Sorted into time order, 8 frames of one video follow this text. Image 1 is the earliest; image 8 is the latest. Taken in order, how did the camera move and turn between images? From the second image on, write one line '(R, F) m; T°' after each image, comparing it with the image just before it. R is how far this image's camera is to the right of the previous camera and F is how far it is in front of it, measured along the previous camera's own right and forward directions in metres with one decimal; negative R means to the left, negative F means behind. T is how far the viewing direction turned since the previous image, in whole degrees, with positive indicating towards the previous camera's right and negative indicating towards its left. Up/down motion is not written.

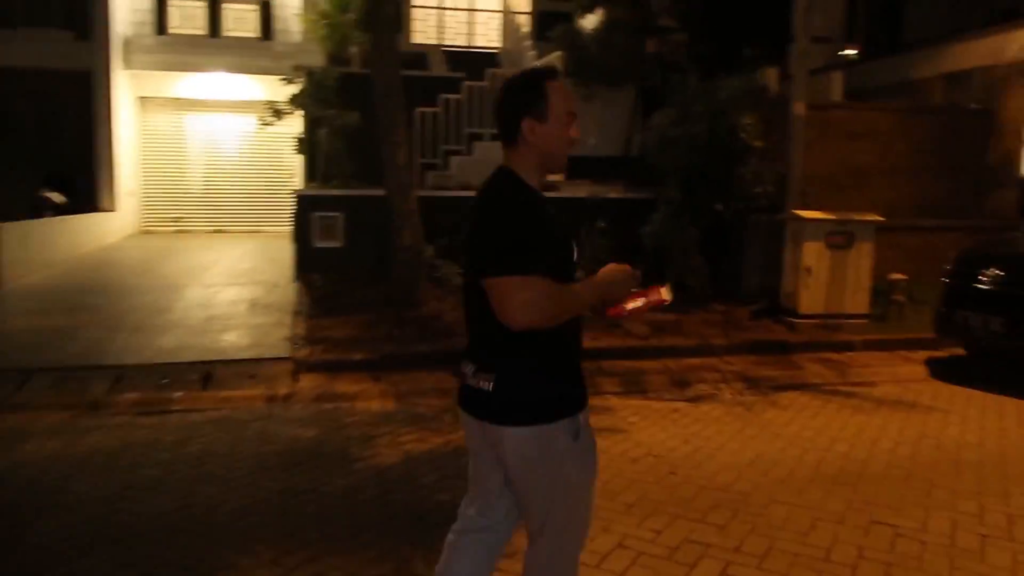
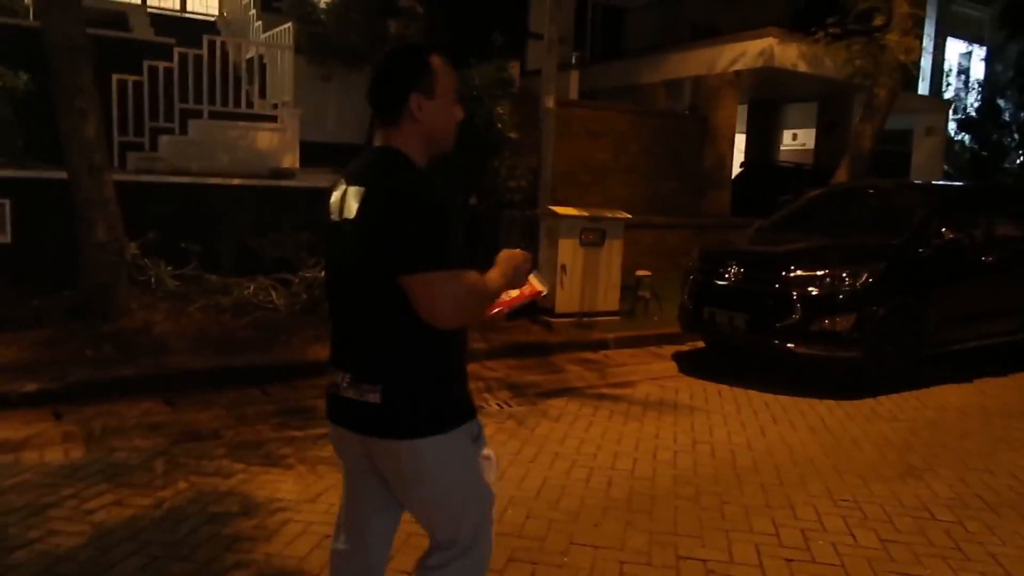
(0.0, +0.9) m; +19°
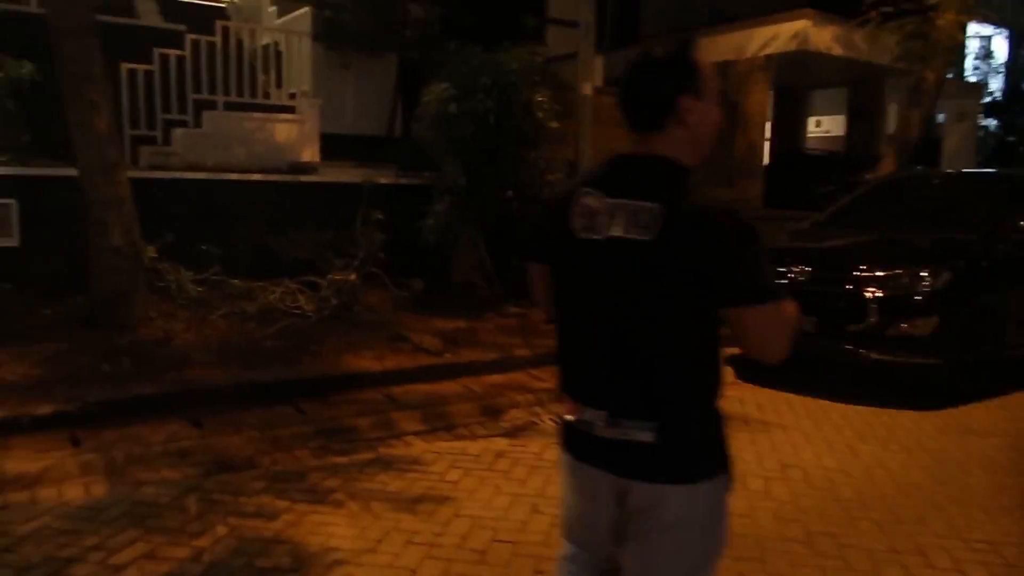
(-0.4, +0.6) m; 0°
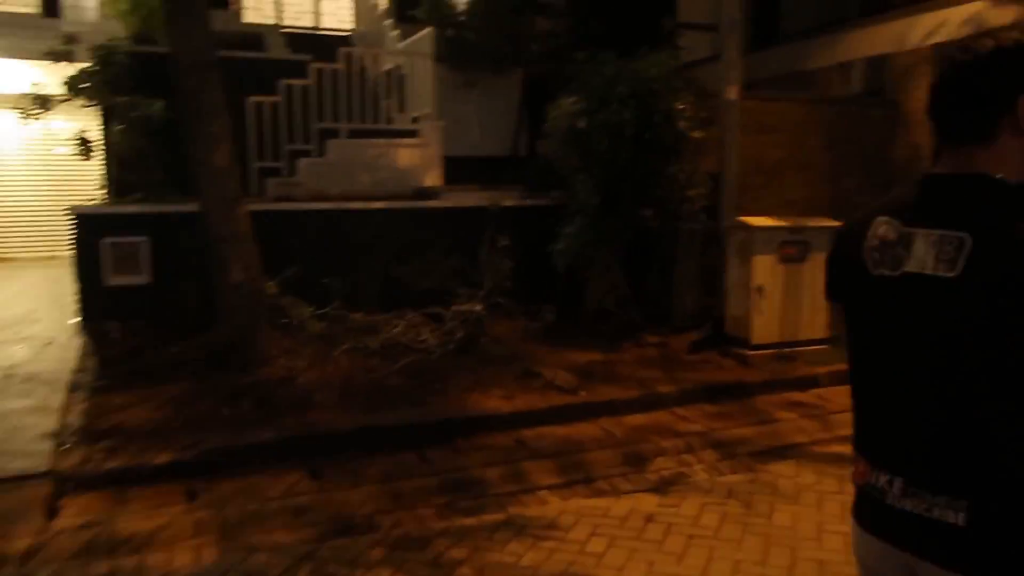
(-0.1, +0.7) m; -9°
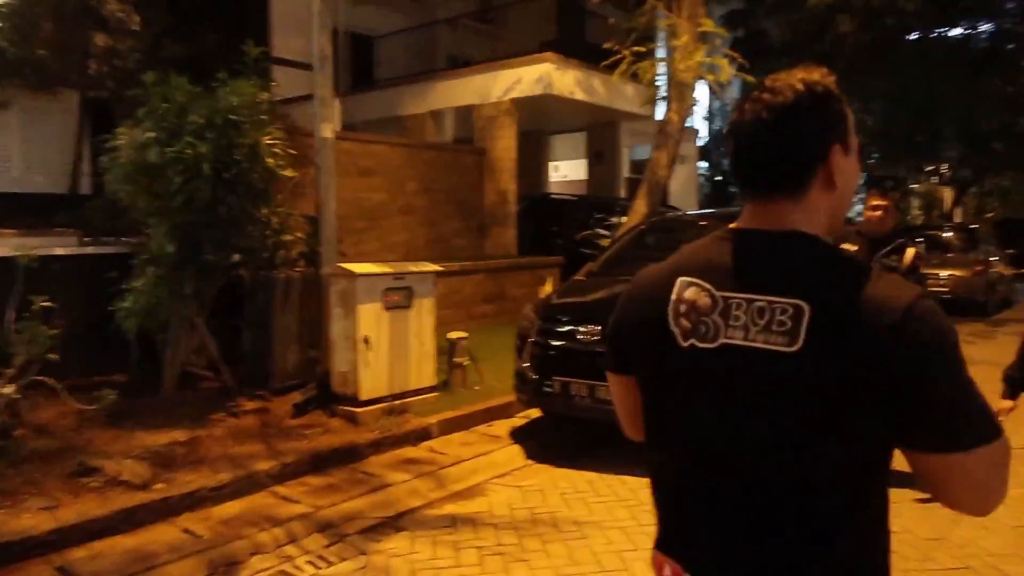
(+0.3, +0.7) m; +28°
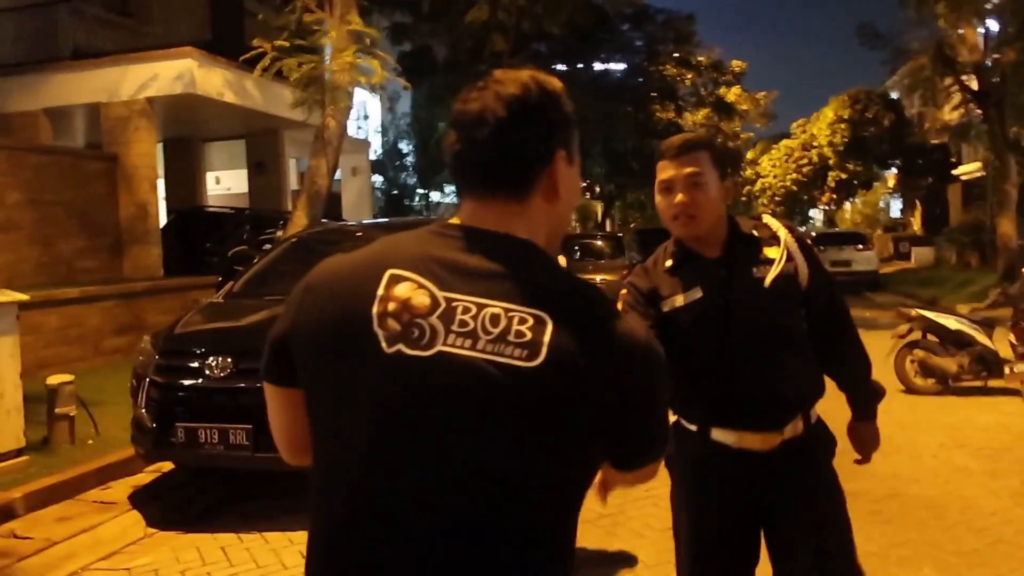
(+0.5, +0.7) m; +22°
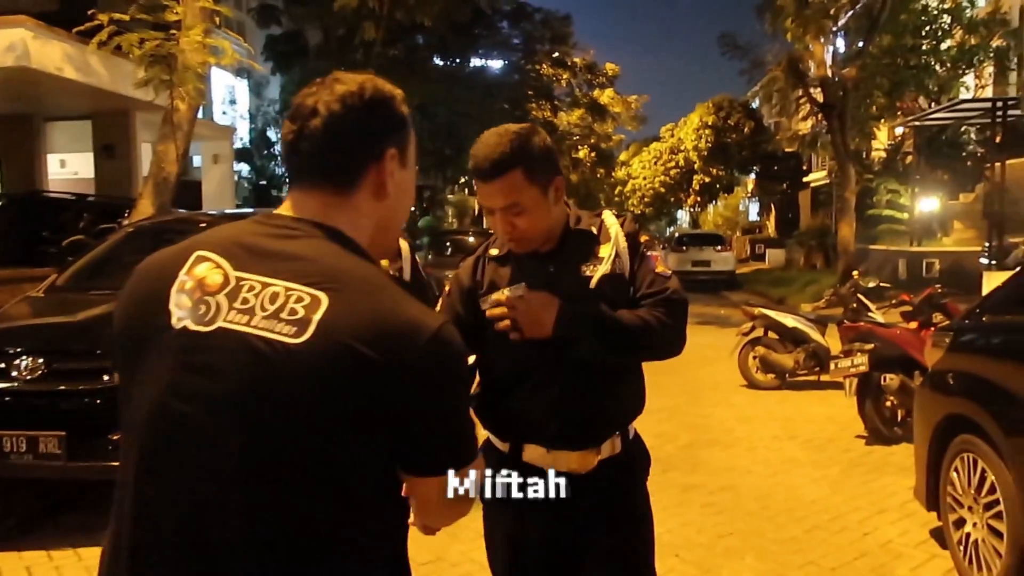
(+0.2, +0.1) m; +9°
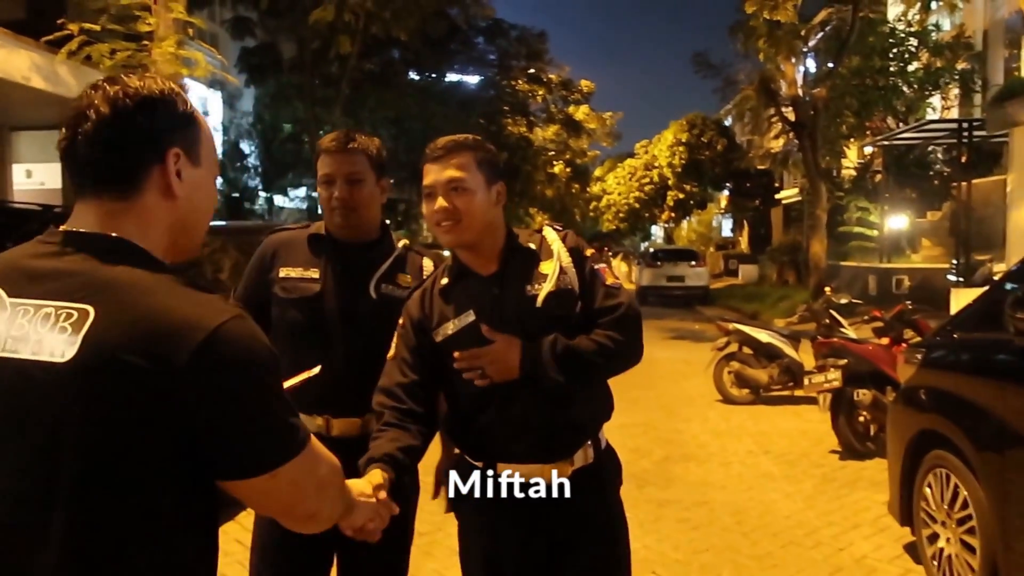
(0.0, 0.0) m; +2°
